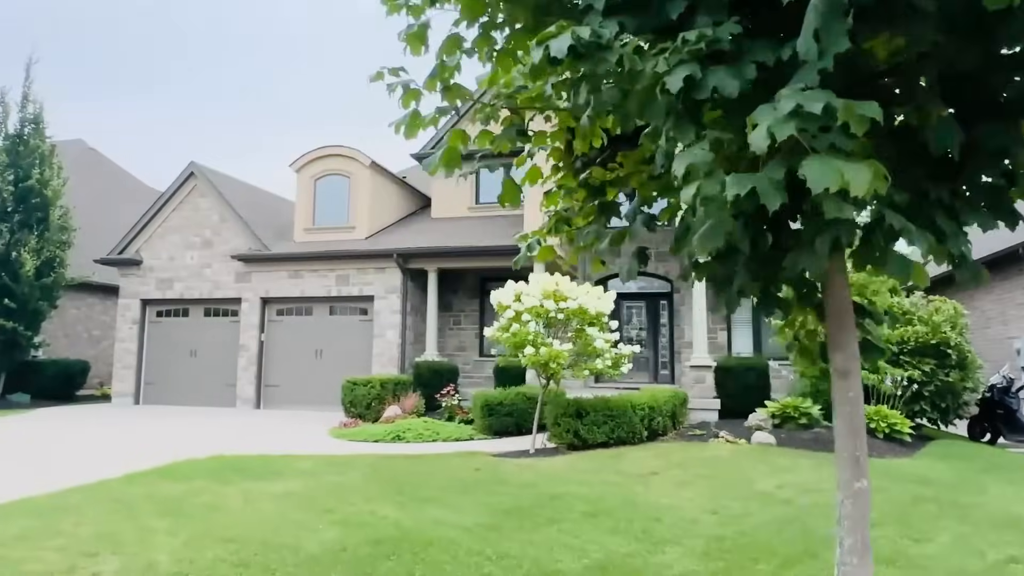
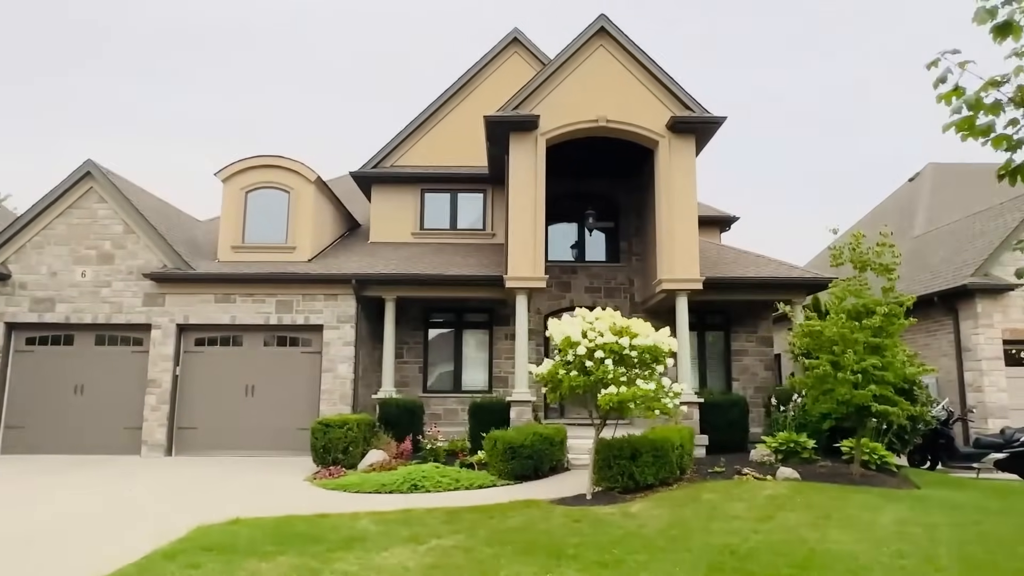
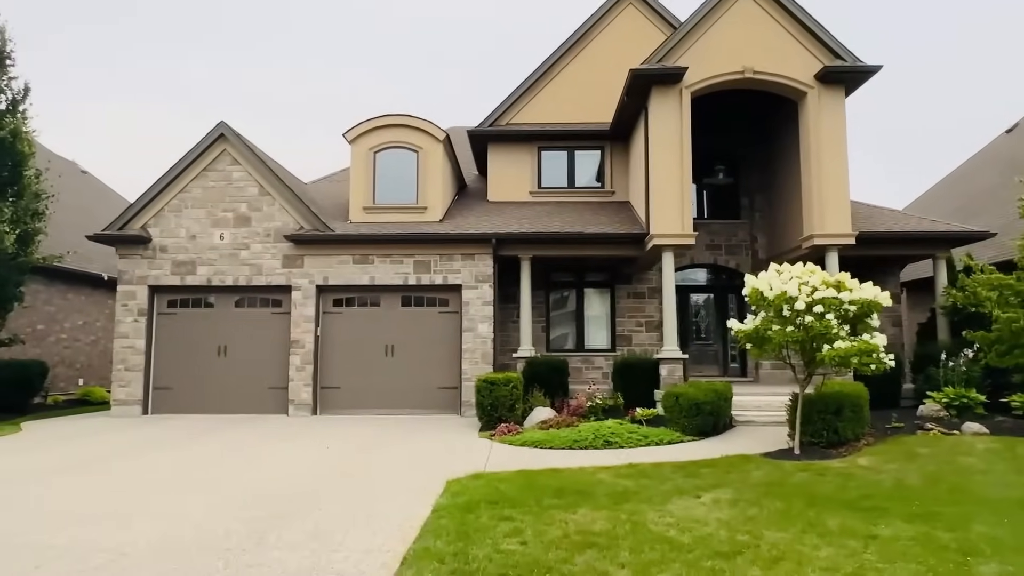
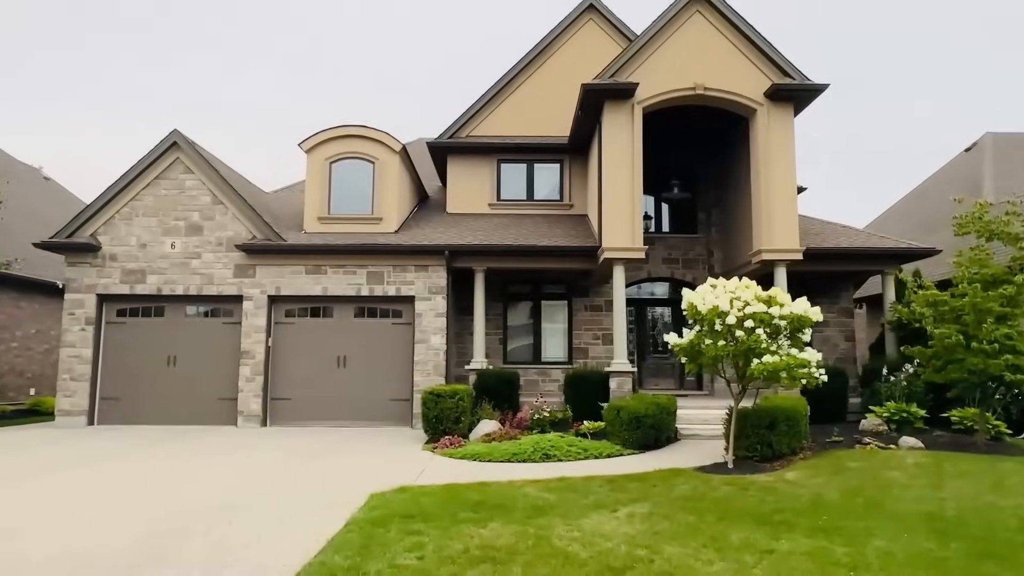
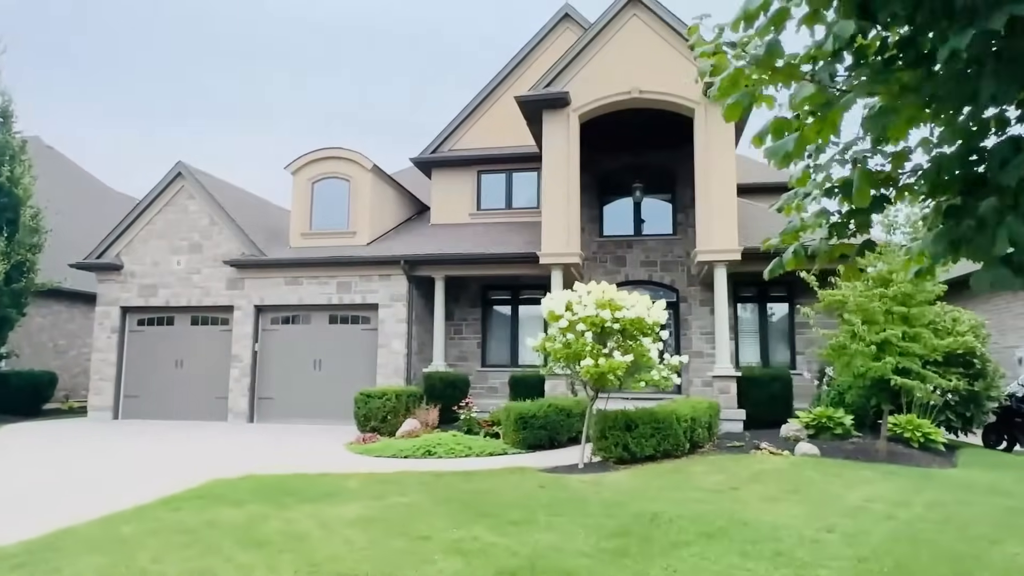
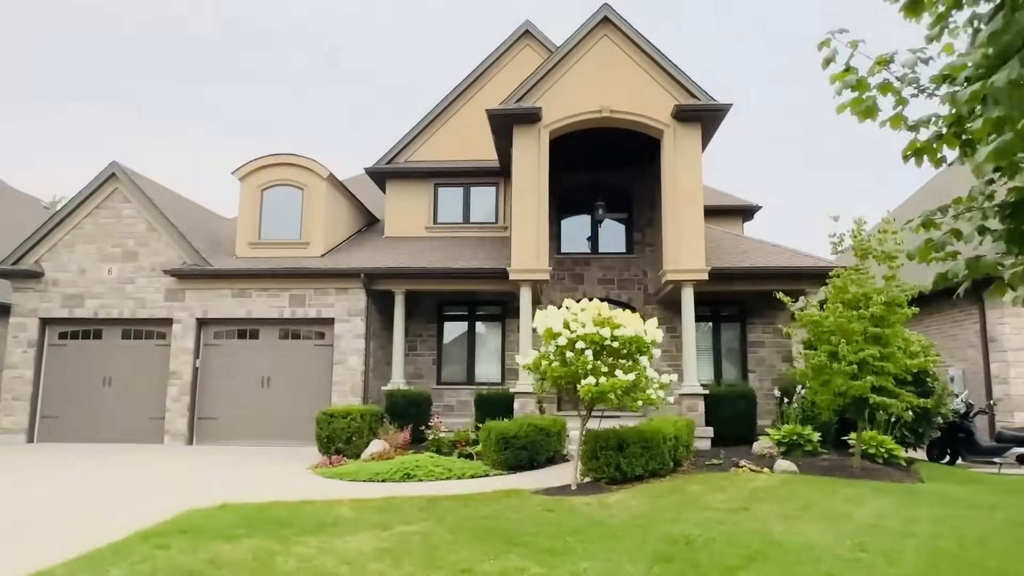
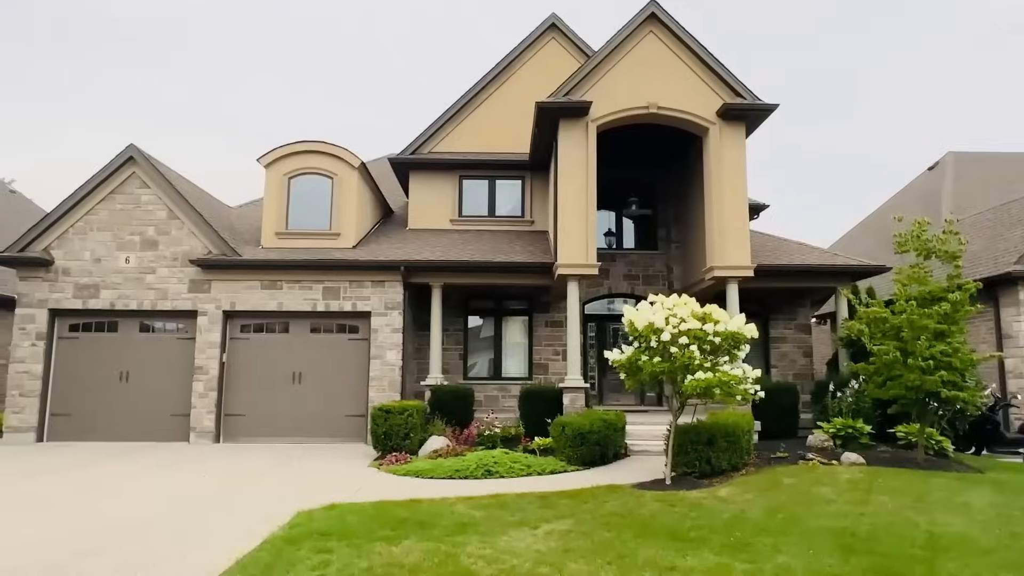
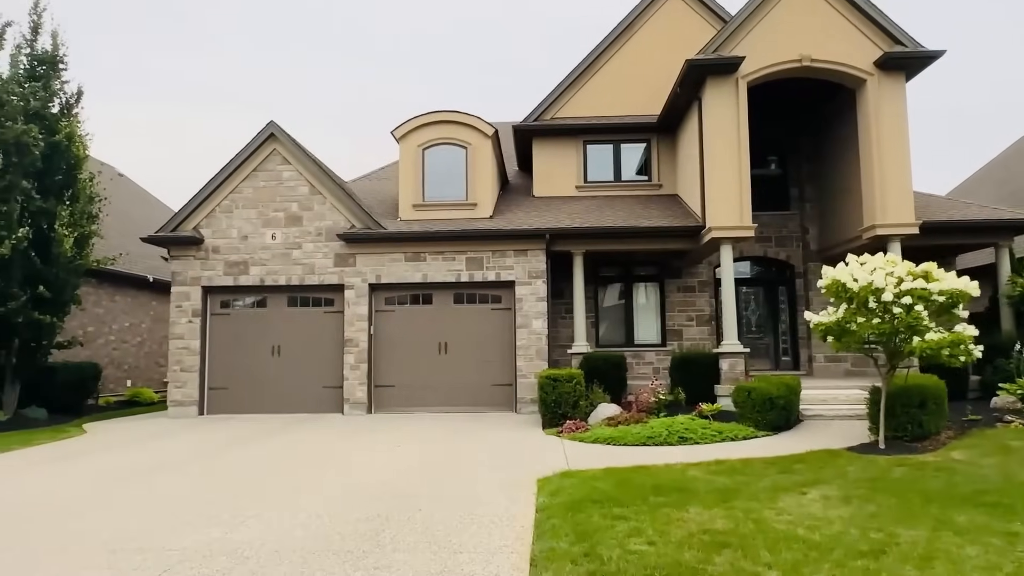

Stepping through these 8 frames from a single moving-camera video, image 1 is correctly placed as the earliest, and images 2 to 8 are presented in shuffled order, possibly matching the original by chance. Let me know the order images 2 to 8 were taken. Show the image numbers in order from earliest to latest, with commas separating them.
5, 6, 2, 7, 4, 3, 8
